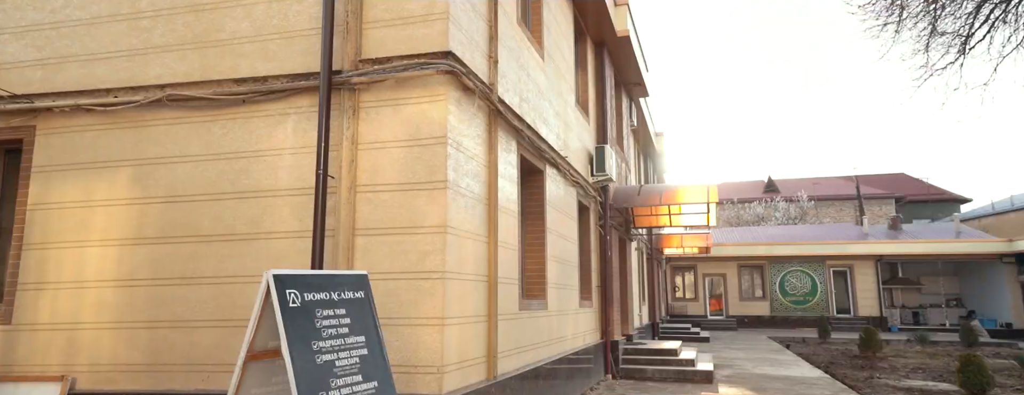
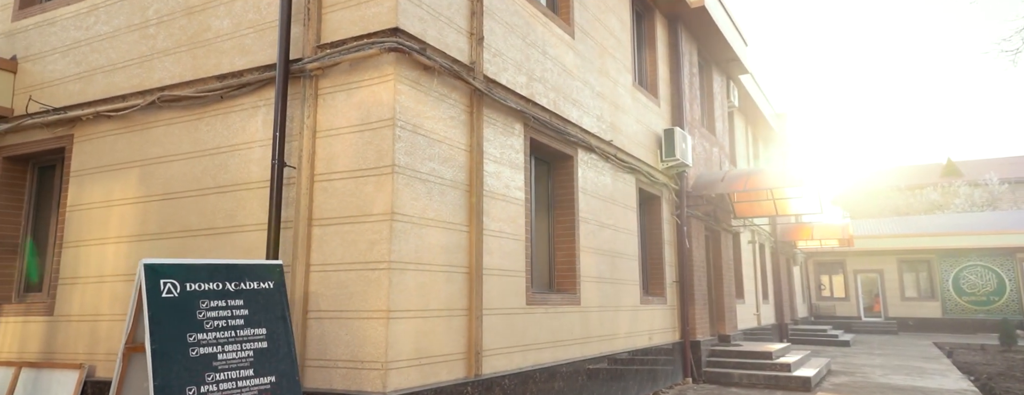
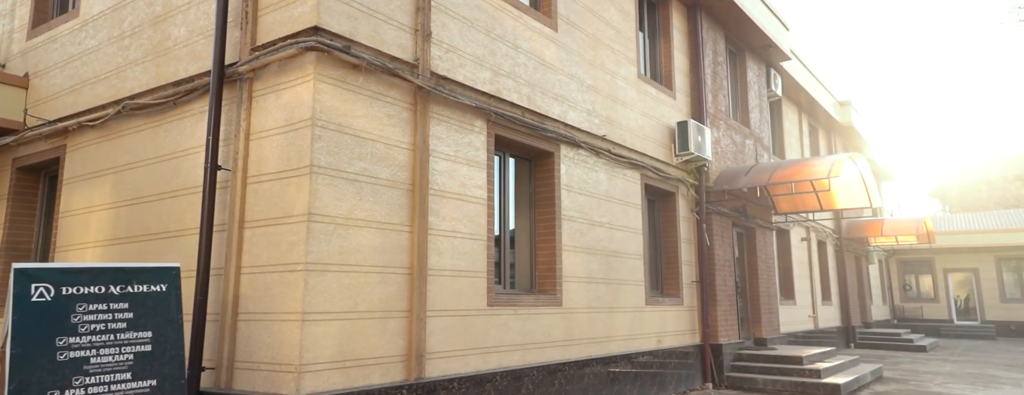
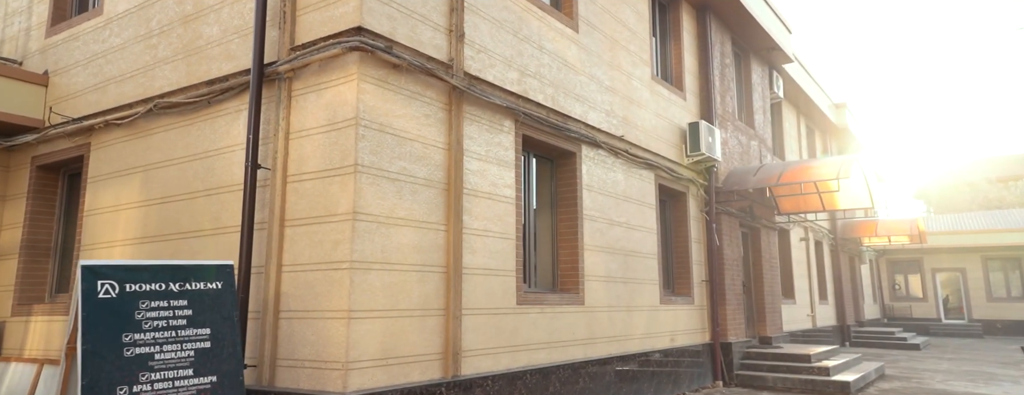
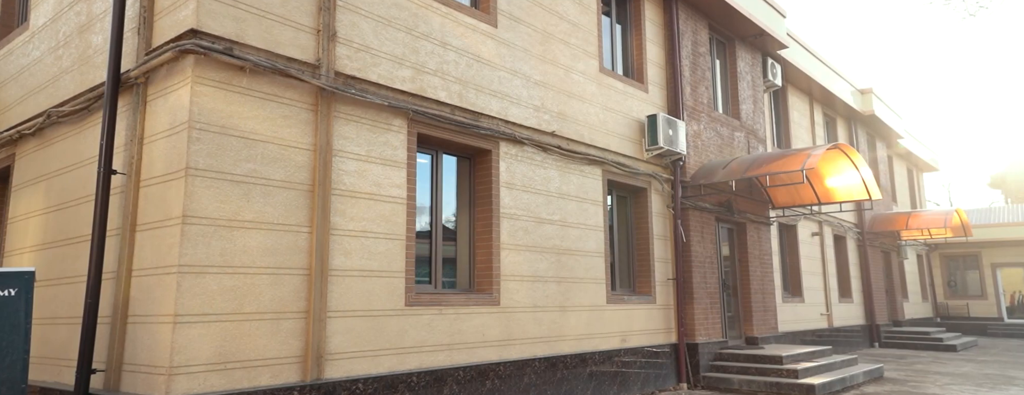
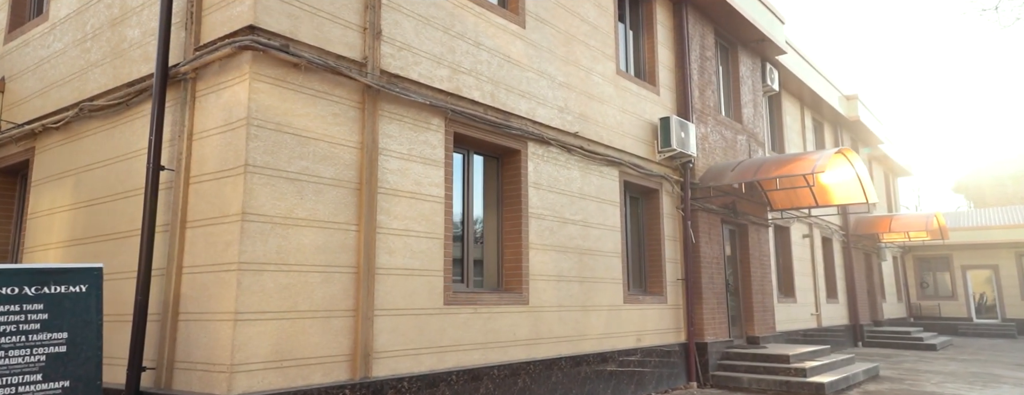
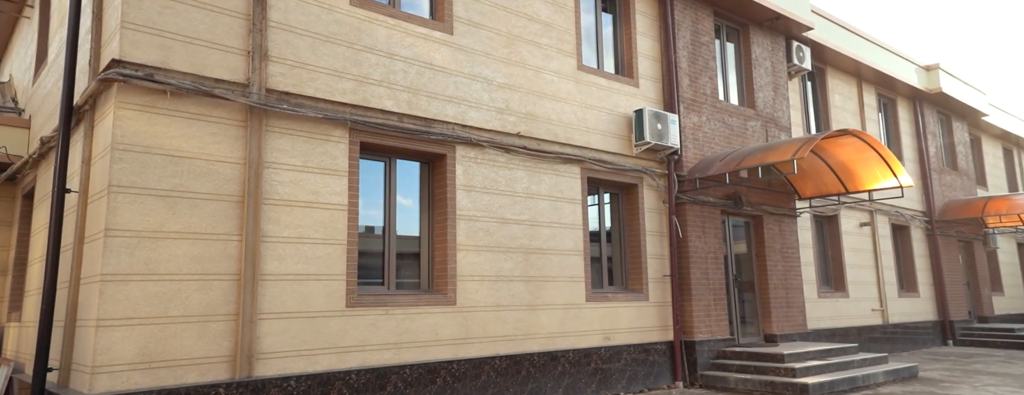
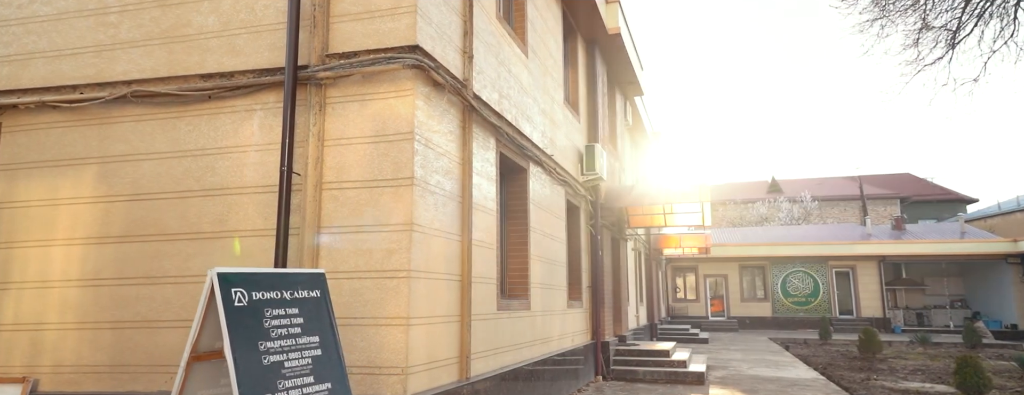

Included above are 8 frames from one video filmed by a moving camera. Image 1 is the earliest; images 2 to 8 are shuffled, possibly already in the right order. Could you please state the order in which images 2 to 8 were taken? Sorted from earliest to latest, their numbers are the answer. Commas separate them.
8, 2, 4, 3, 6, 5, 7
